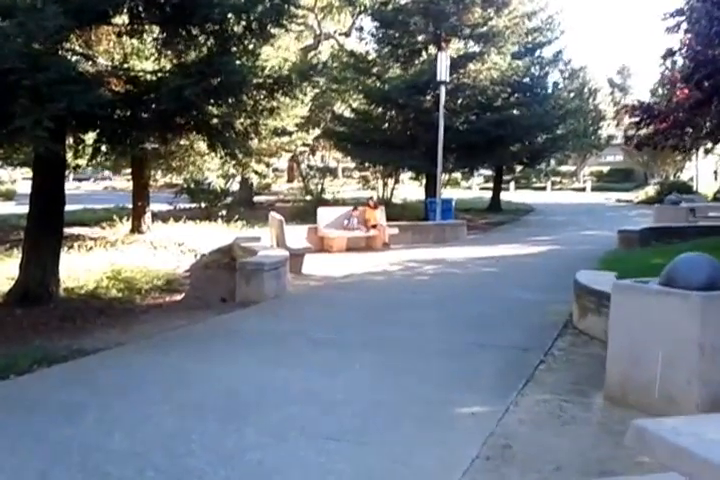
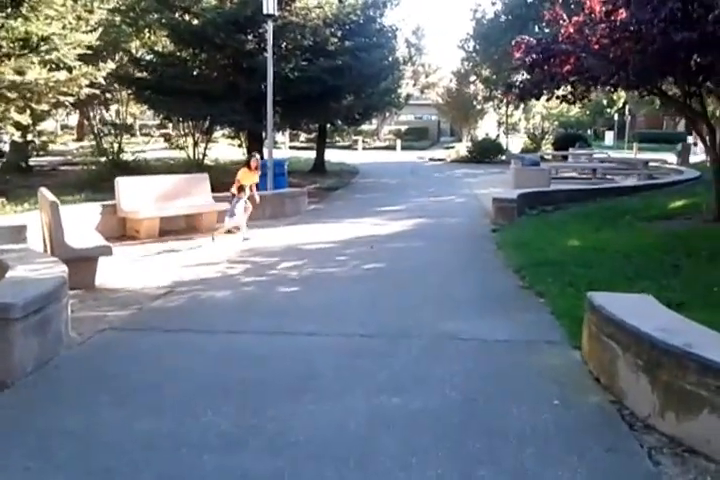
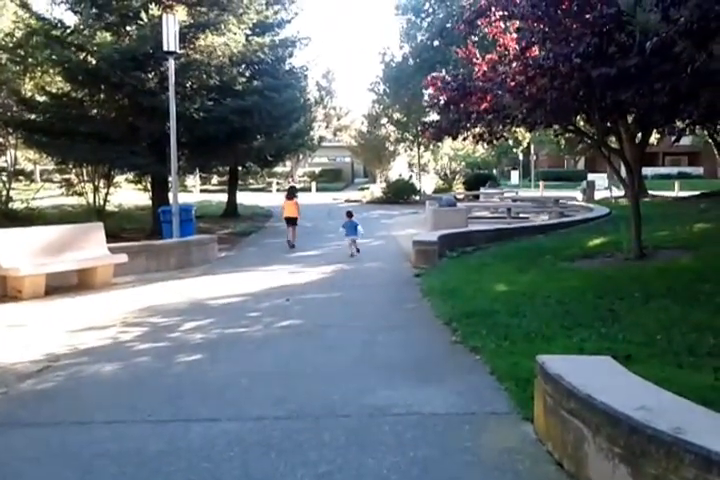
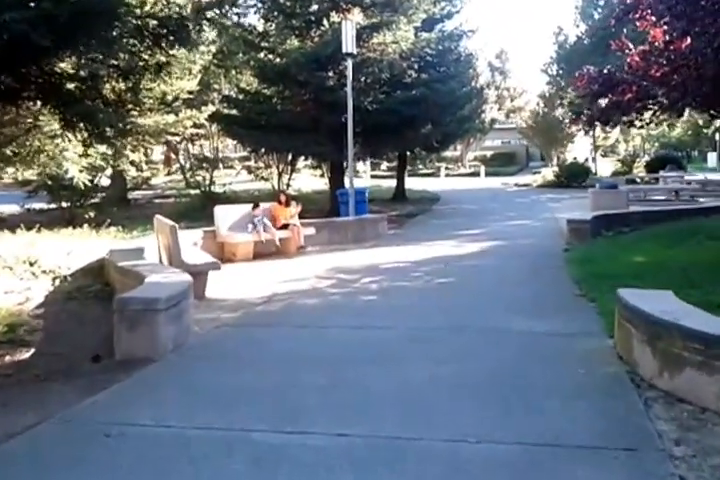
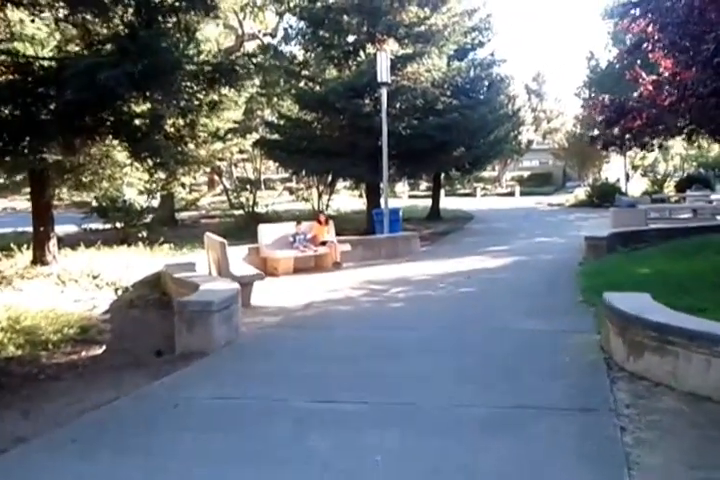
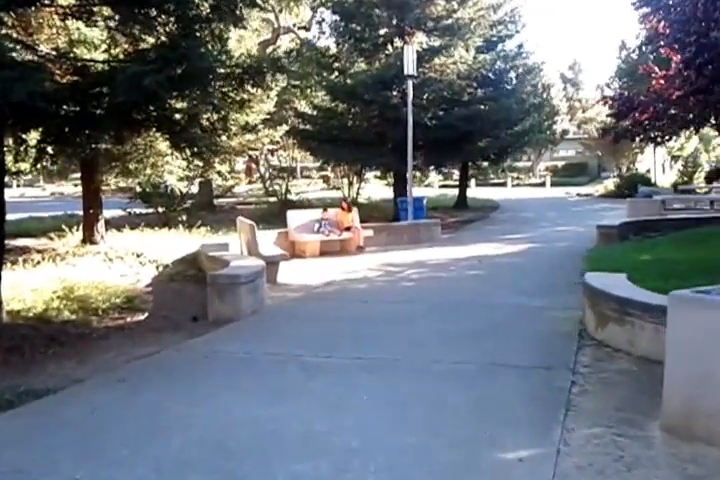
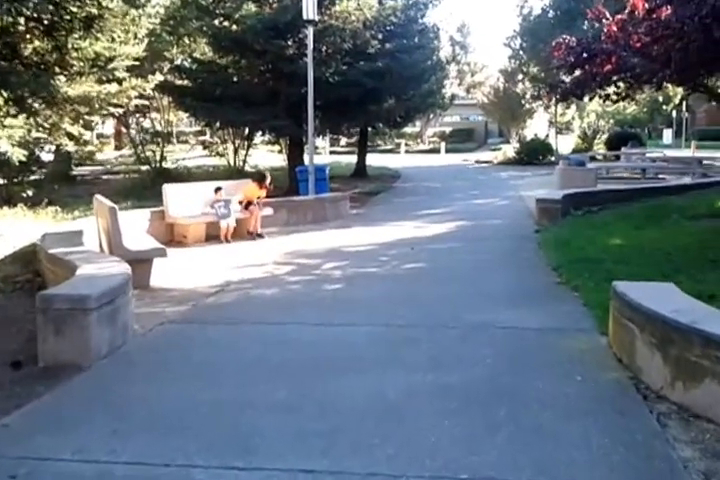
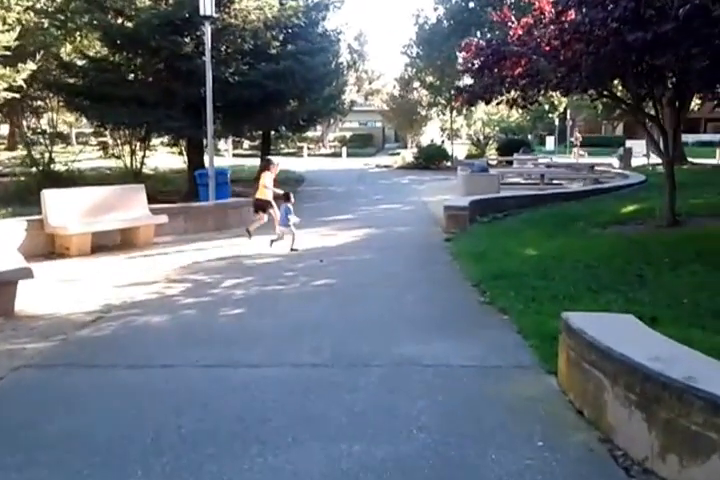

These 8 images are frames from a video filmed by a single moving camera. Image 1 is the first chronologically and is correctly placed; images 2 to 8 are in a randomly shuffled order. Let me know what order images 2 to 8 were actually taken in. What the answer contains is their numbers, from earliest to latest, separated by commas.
6, 5, 4, 7, 2, 8, 3
